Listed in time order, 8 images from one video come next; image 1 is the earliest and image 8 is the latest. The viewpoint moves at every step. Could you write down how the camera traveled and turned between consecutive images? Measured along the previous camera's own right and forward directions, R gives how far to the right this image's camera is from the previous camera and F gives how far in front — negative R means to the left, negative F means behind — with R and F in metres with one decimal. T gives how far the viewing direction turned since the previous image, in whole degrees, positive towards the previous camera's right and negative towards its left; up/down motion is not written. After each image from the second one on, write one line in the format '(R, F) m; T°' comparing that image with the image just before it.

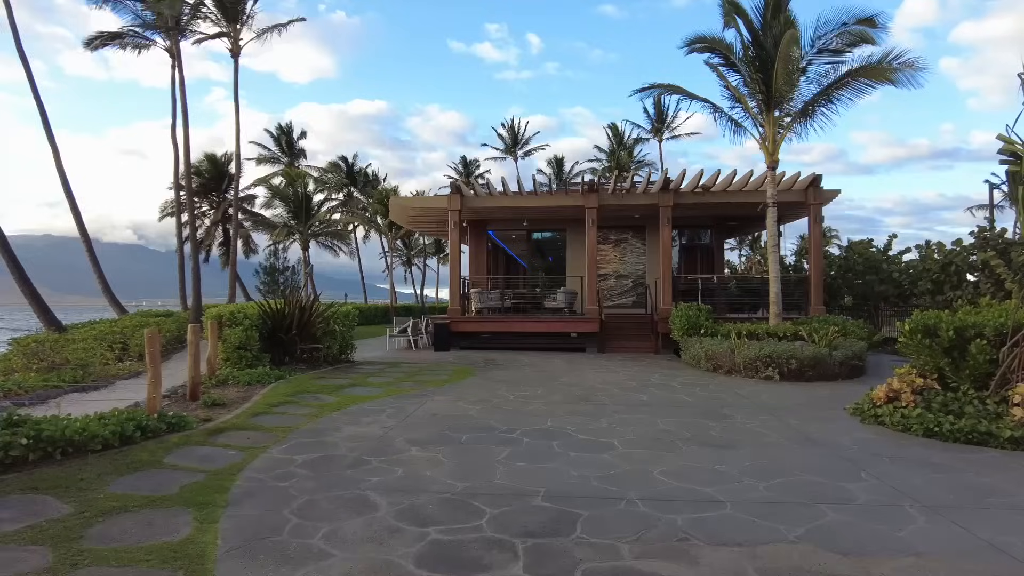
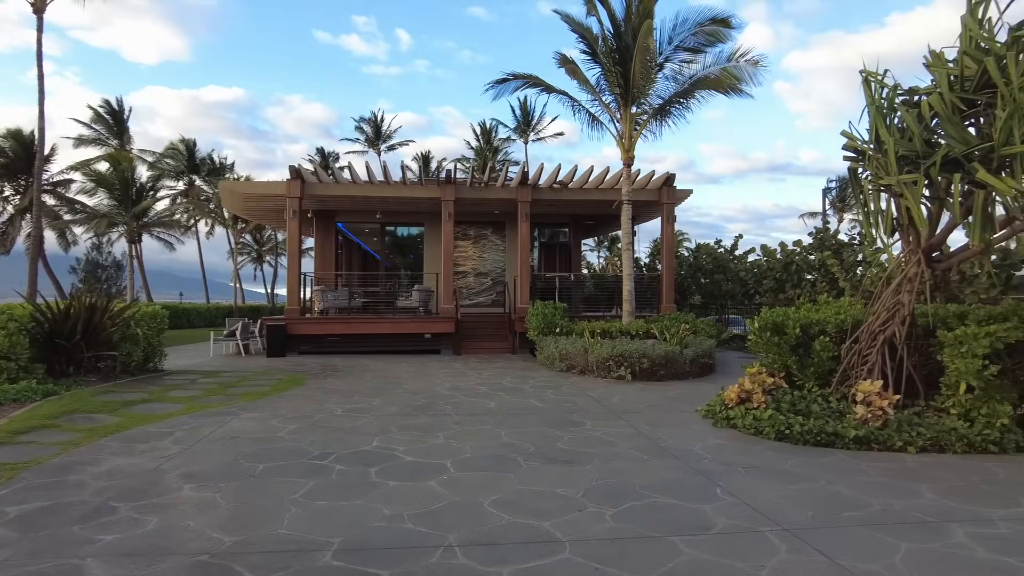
(+0.4, +0.9) m; +11°
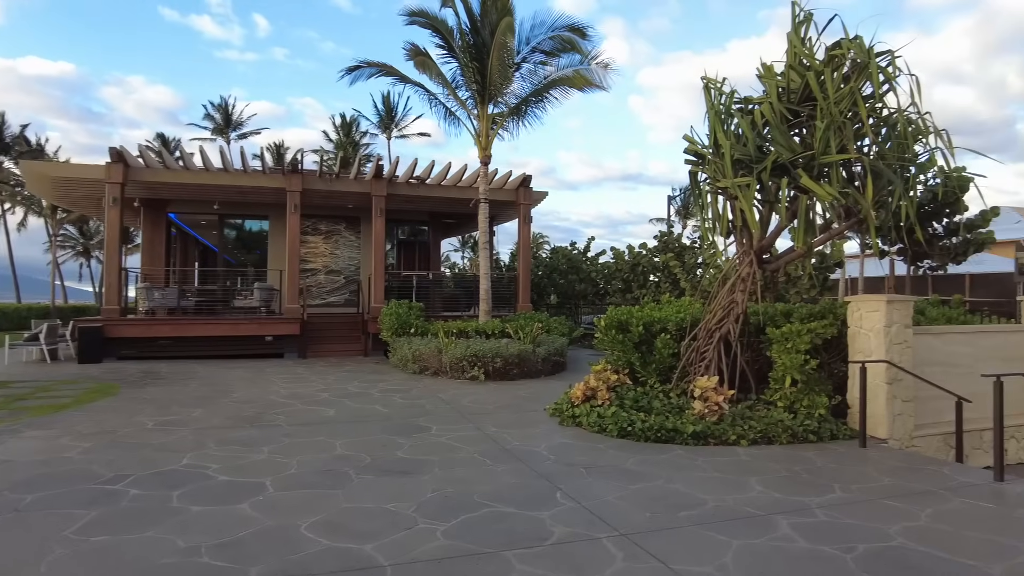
(+0.2, +0.3) m; +12°
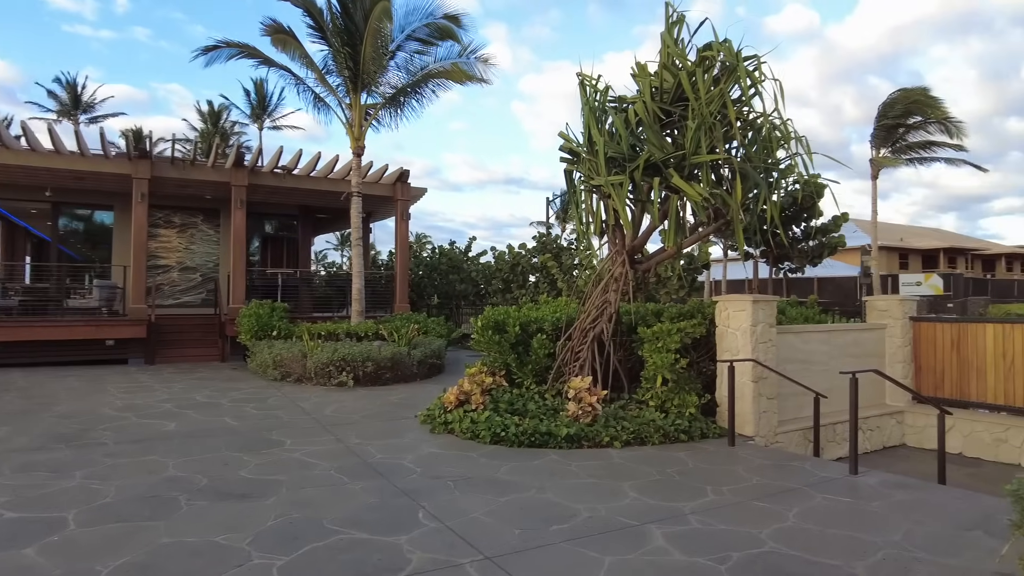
(+0.1, +0.4) m; +10°
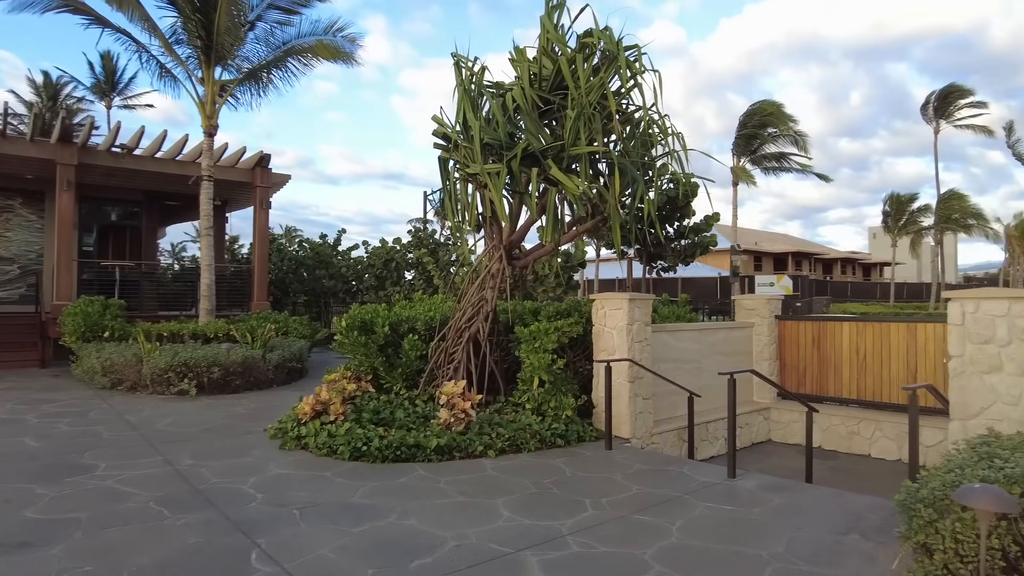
(+0.1, +0.5) m; +10°
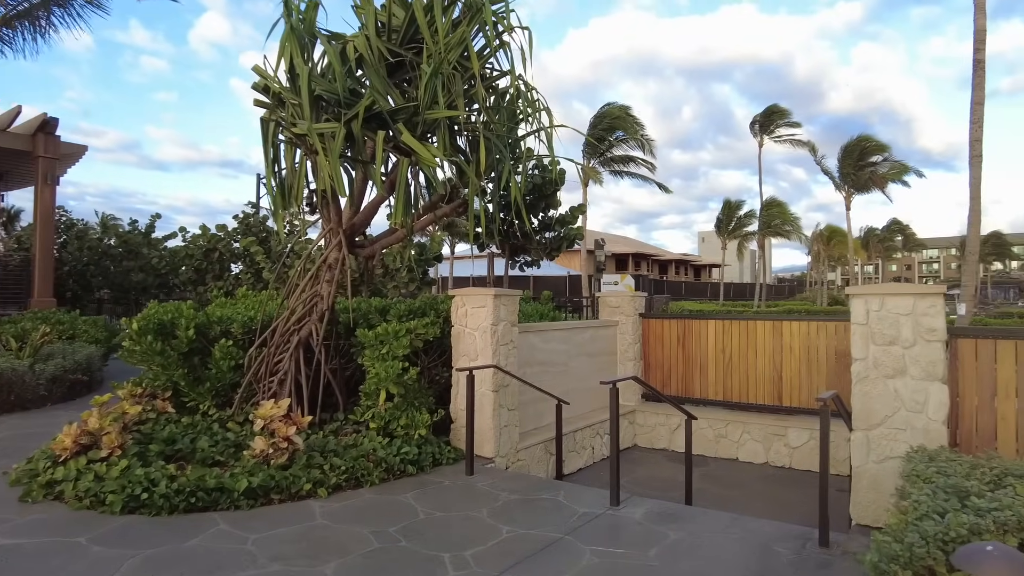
(+0.1, +1.0) m; +13°
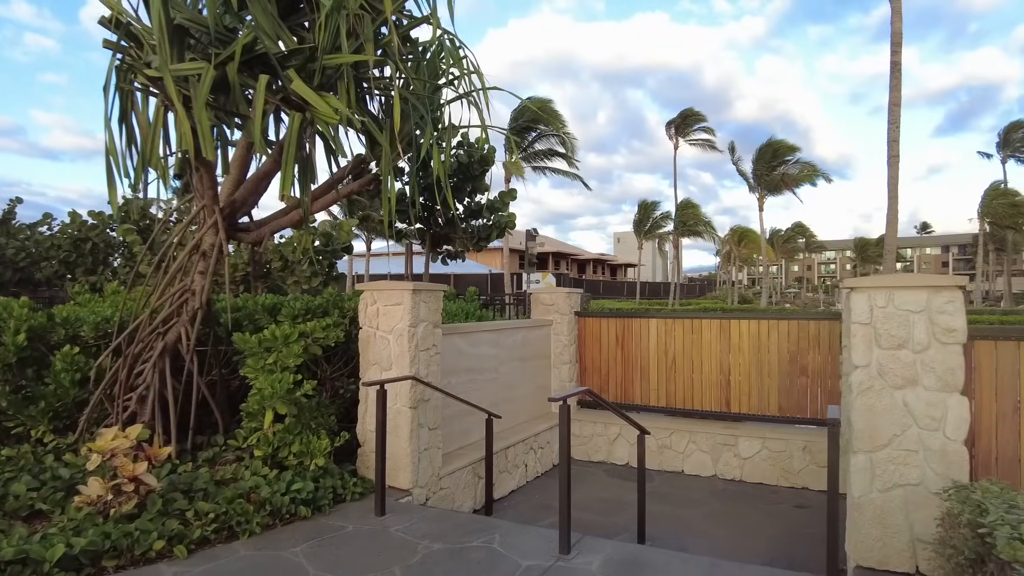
(0.0, +0.9) m; +7°
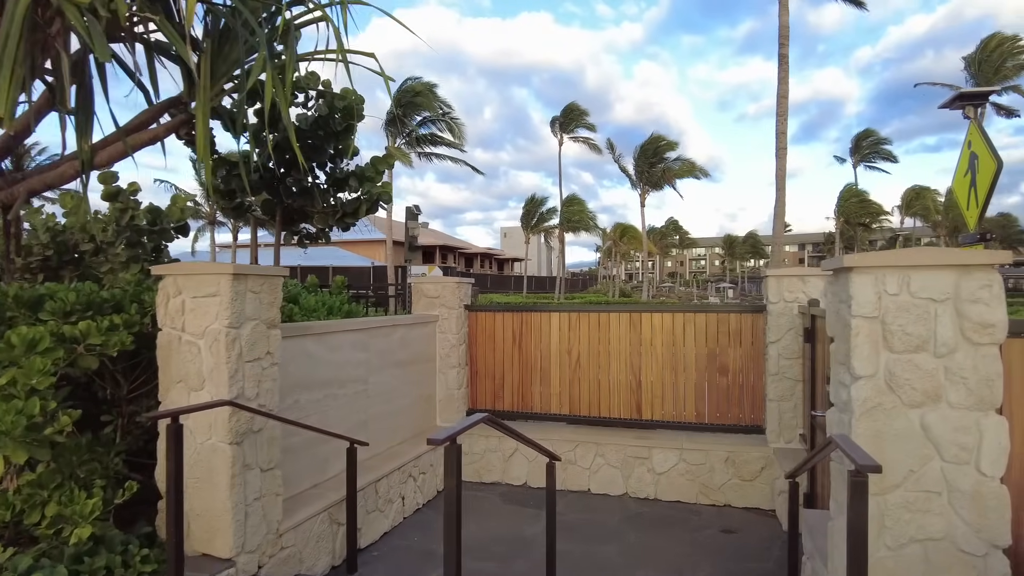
(+0.1, +1.1) m; +10°
